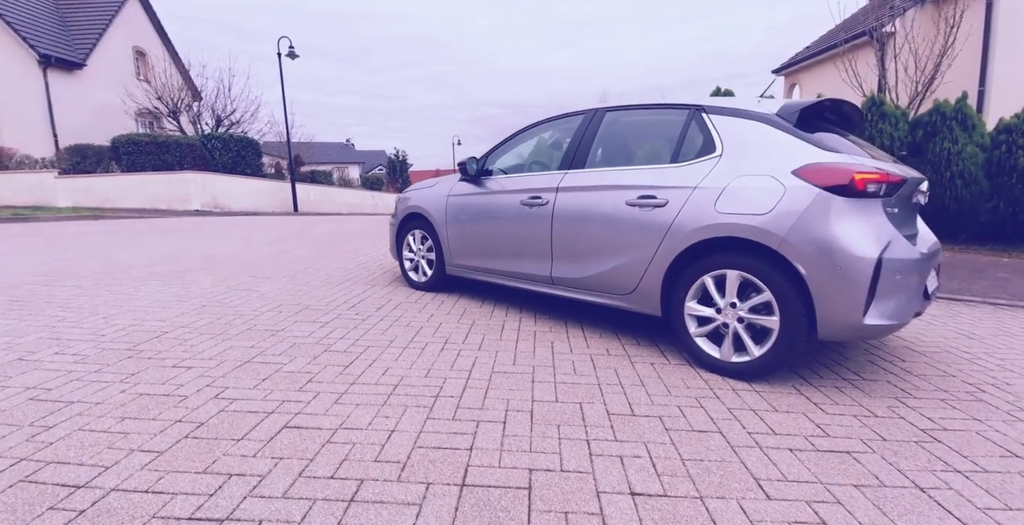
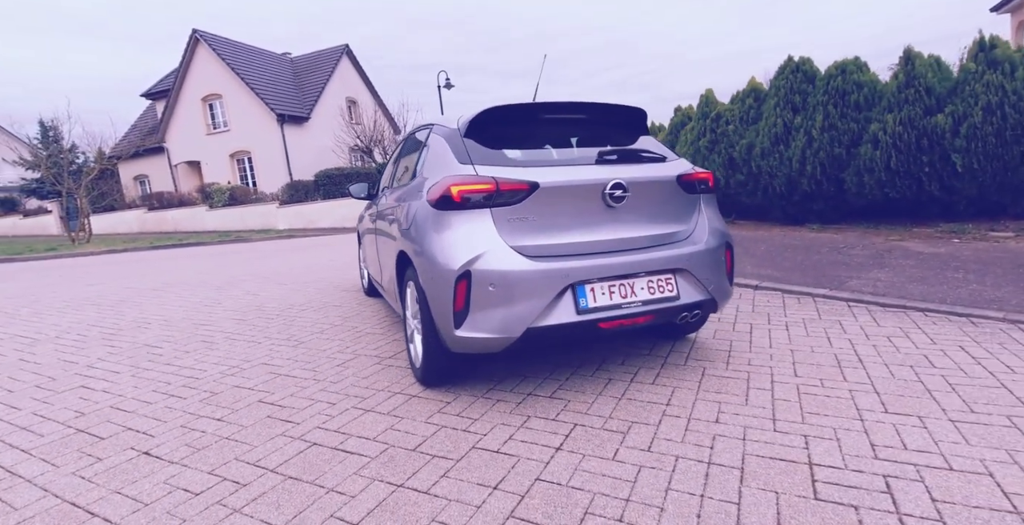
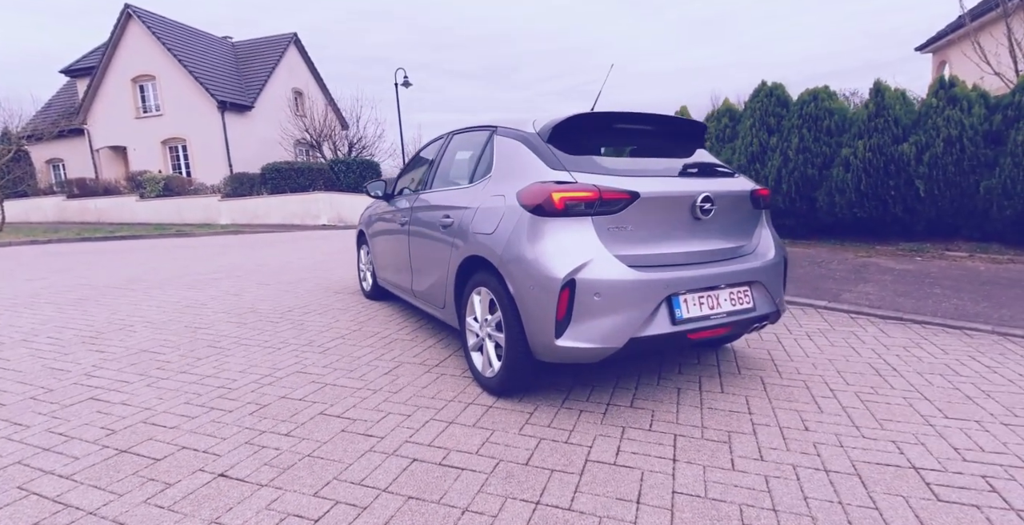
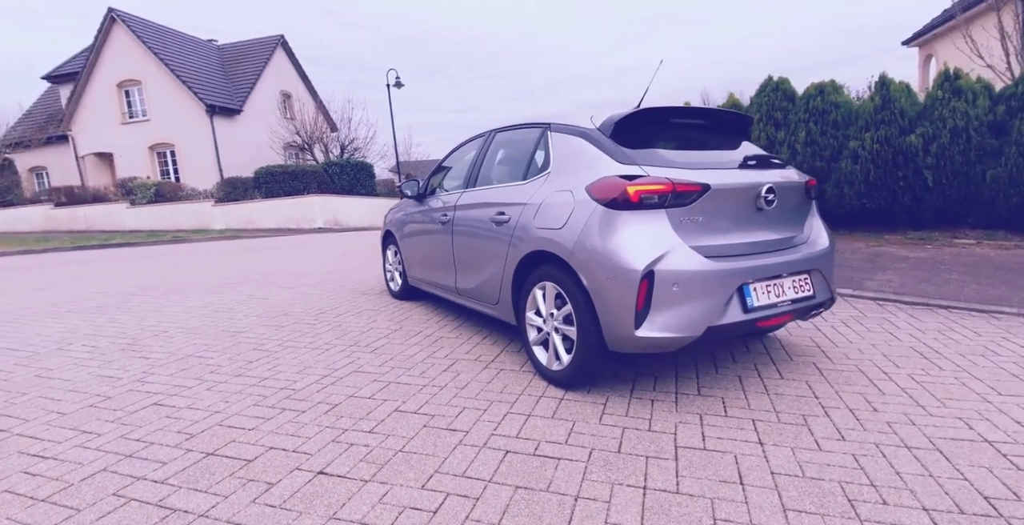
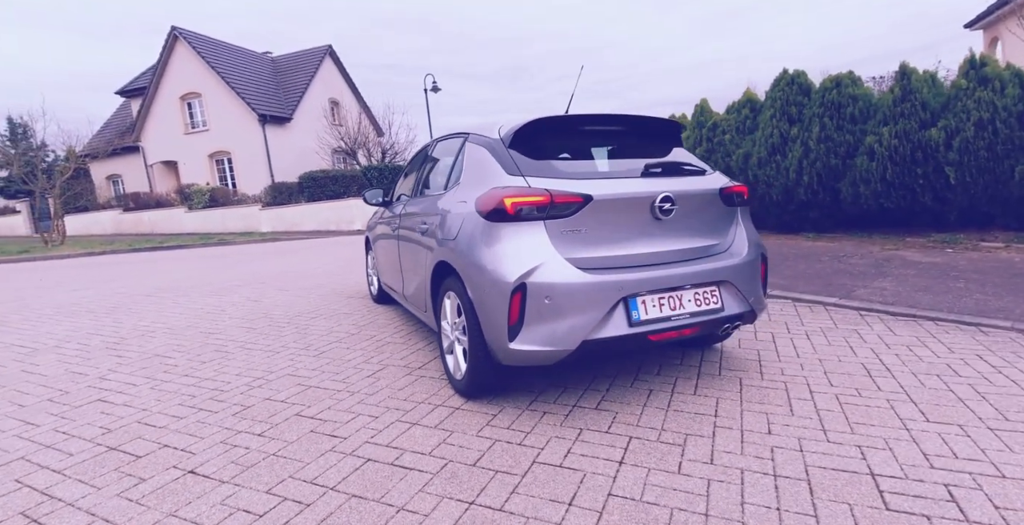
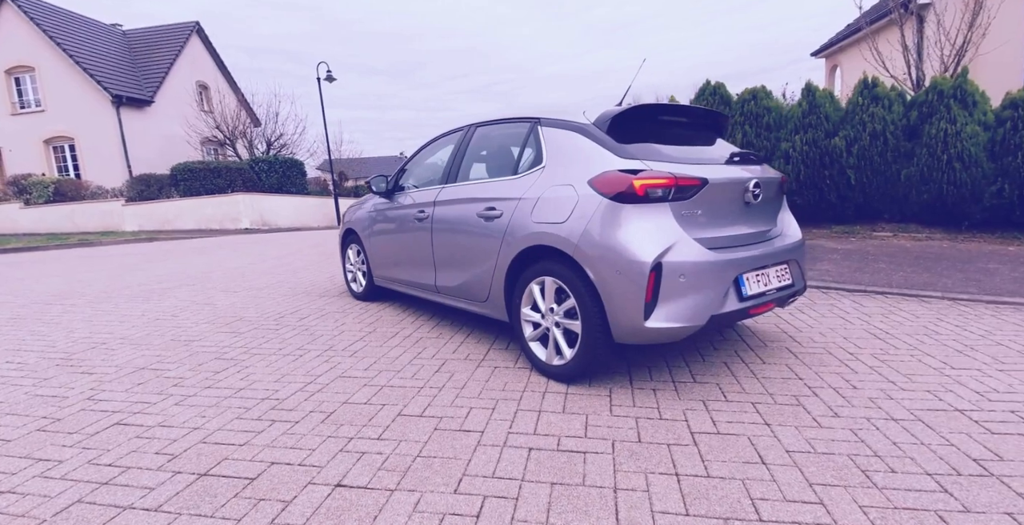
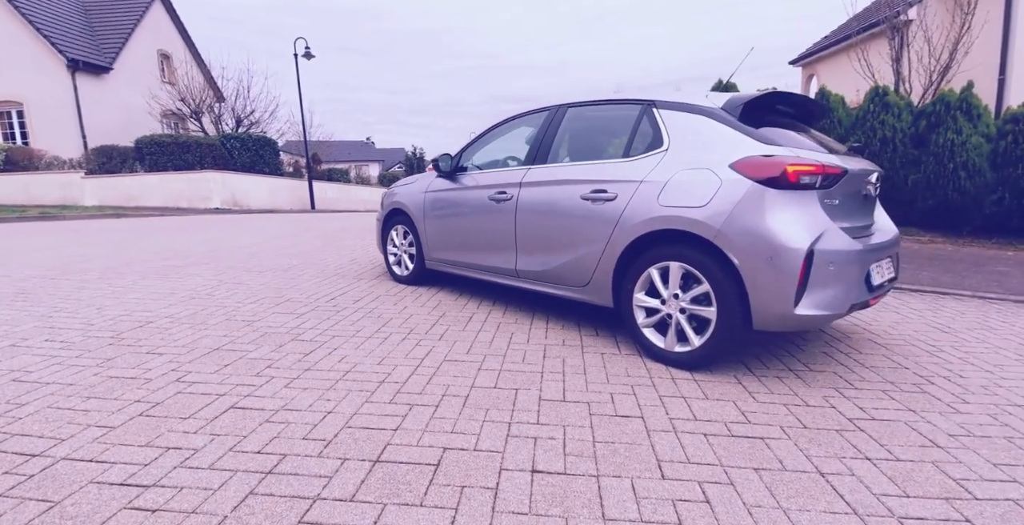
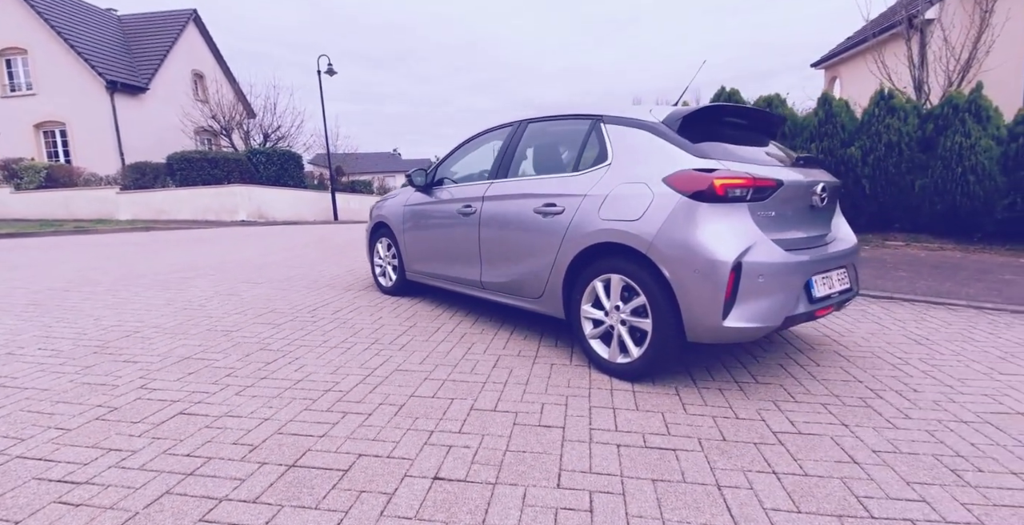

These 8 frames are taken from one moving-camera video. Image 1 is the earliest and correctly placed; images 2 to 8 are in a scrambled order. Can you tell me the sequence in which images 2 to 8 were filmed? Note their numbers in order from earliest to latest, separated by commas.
7, 8, 6, 4, 3, 5, 2
